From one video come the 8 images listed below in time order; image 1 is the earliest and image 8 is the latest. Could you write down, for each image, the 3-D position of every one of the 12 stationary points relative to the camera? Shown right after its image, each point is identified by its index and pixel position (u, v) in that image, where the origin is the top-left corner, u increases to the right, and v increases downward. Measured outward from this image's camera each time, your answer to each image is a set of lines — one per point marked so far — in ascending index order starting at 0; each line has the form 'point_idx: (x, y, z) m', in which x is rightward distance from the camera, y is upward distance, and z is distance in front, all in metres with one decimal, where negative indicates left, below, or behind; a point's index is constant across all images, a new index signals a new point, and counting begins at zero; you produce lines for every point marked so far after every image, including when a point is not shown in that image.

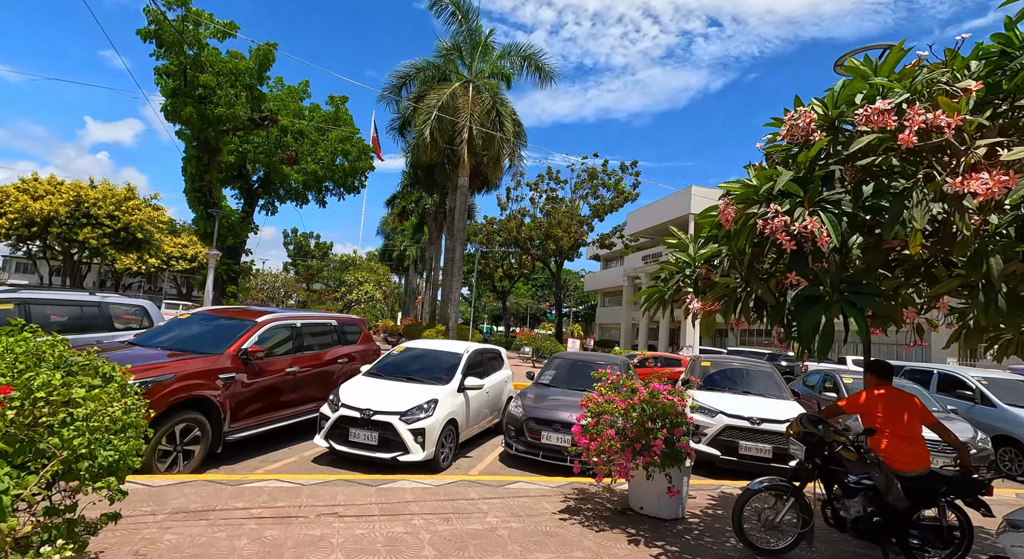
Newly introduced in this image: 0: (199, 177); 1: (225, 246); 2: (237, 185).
0: (-8.7, +2.8, +14.9) m
1: (-8.9, +1.1, +16.8) m
2: (-8.7, +2.9, +17.0) m
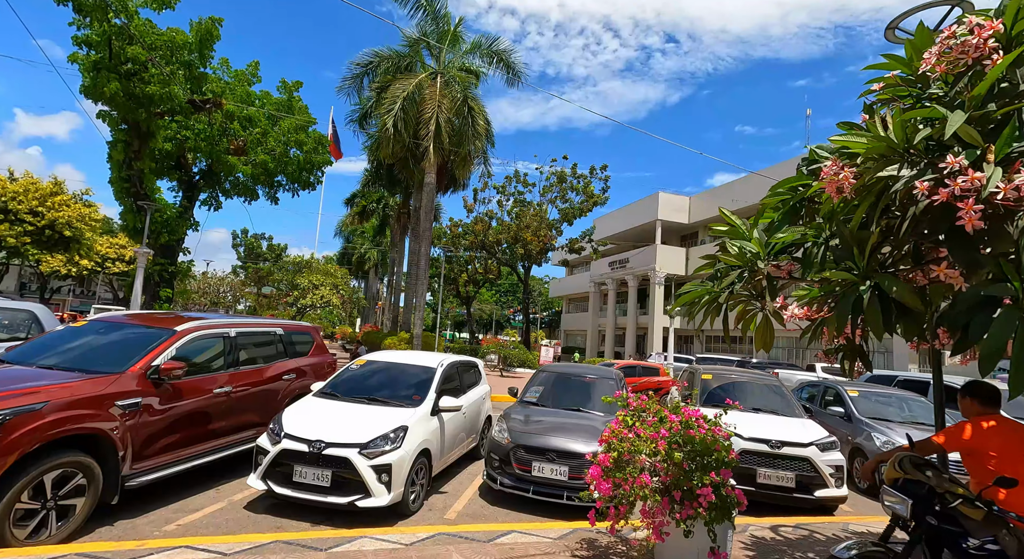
0: (-9.4, +2.7, +13.2) m
1: (-9.8, +1.1, +15.0) m
2: (-9.6, +2.9, +15.3) m
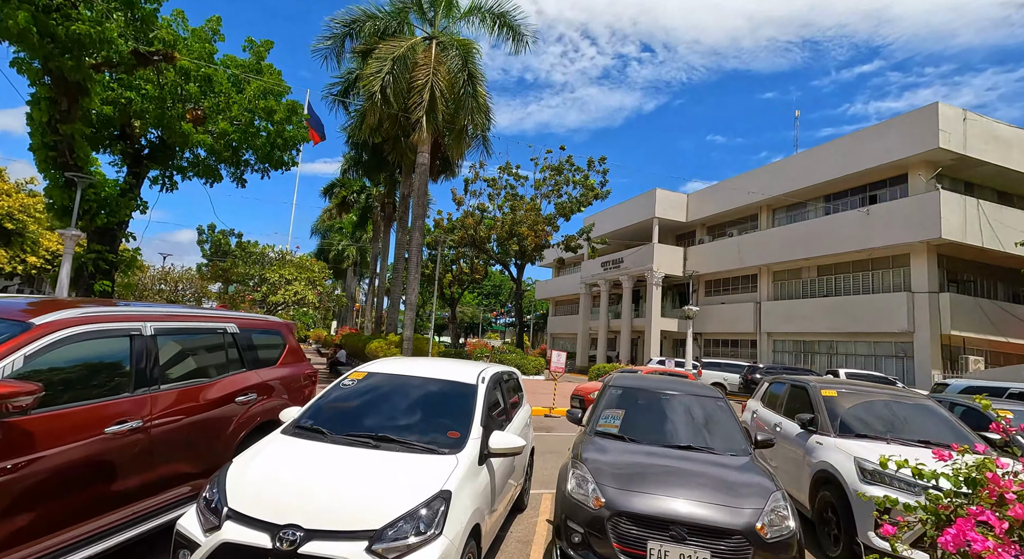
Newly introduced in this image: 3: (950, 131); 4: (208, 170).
0: (-9.1, +2.9, +10.7) m
1: (-9.6, +1.3, +12.5) m
2: (-9.4, +3.1, +12.8) m
3: (+16.7, +5.7, +21.0) m
4: (-8.6, +3.1, +15.3) m
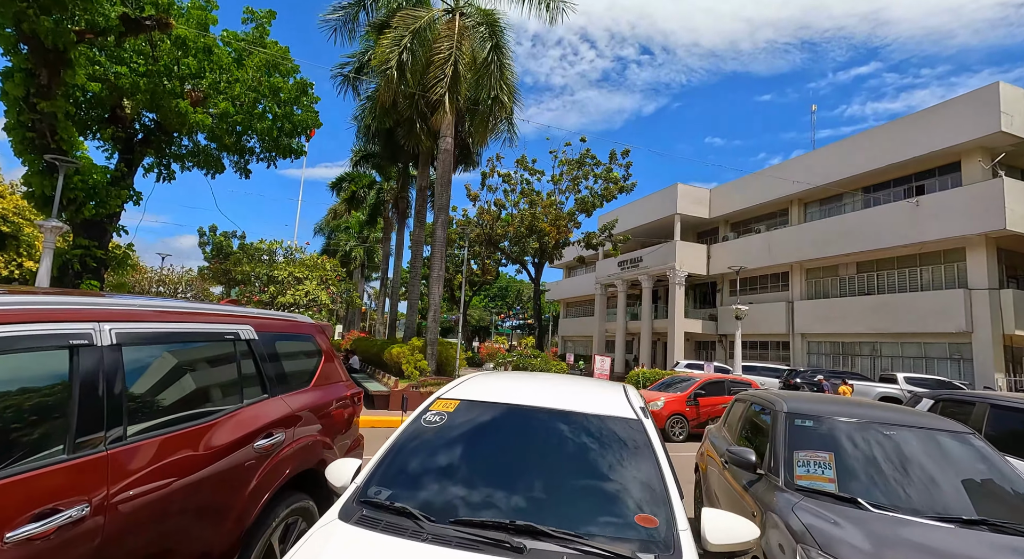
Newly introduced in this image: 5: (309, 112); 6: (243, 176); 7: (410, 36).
0: (-8.2, +3.0, +9.2) m
1: (-8.7, +1.3, +11.0) m
2: (-8.5, +3.1, +11.4) m
3: (+17.6, +5.8, +19.5) m
4: (-7.8, +3.1, +13.8) m
5: (-5.7, +4.7, +14.9) m
6: (-7.5, +2.9, +15.2) m
7: (-2.3, +5.7, +12.6) m
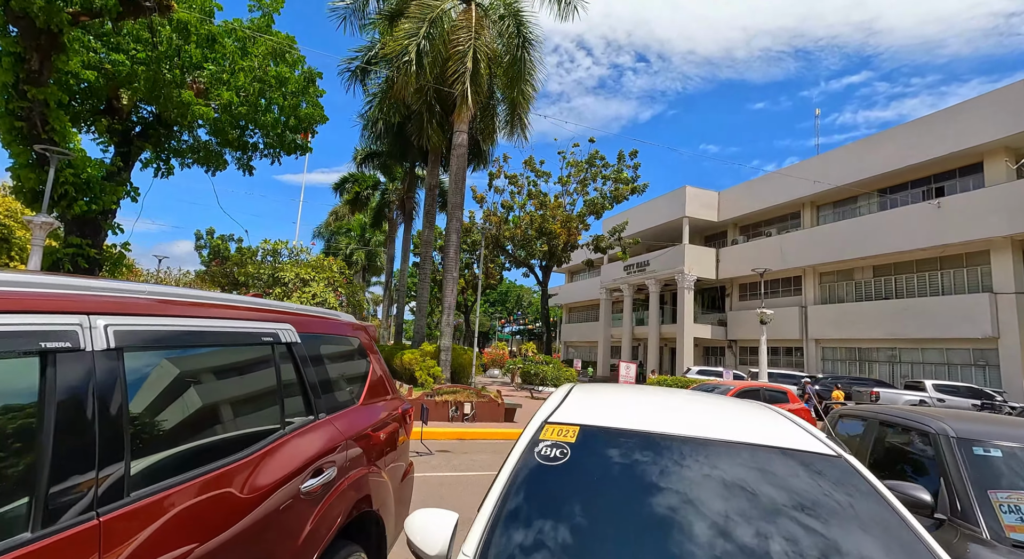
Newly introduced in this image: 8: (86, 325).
0: (-7.8, +3.0, +8.5) m
1: (-8.3, +1.3, +10.3) m
2: (-8.1, +3.0, +10.6) m
3: (+18.0, +5.7, +19.0) m
4: (-7.3, +3.0, +13.1) m
5: (-5.3, +4.6, +14.2) m
6: (-7.1, +2.8, +14.5) m
7: (-1.9, +5.6, +12.0) m
8: (-1.3, -0.2, +1.7) m
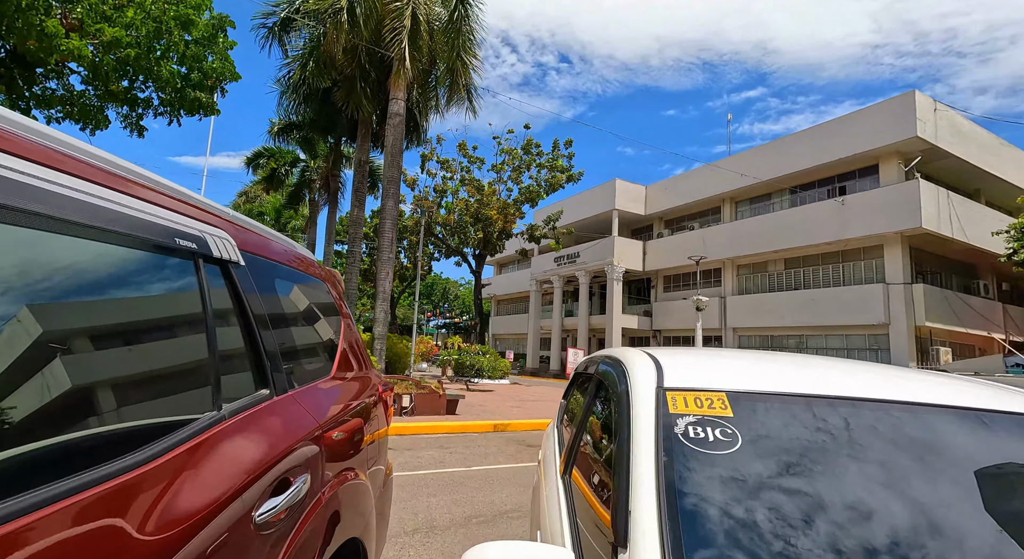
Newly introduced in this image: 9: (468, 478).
0: (-8.4, +3.4, +6.5) m
1: (-9.1, +1.7, +8.2) m
2: (-9.0, +3.4, +8.6) m
3: (+15.6, +6.0, +20.5) m
4: (-8.6, +3.5, +11.2) m
5: (-6.7, +5.1, +12.5) m
6: (-8.5, +3.3, +12.5) m
7: (-3.0, +6.0, +10.8) m
8: (-1.0, +0.1, +0.7) m
9: (-0.5, -2.4, +6.4) m
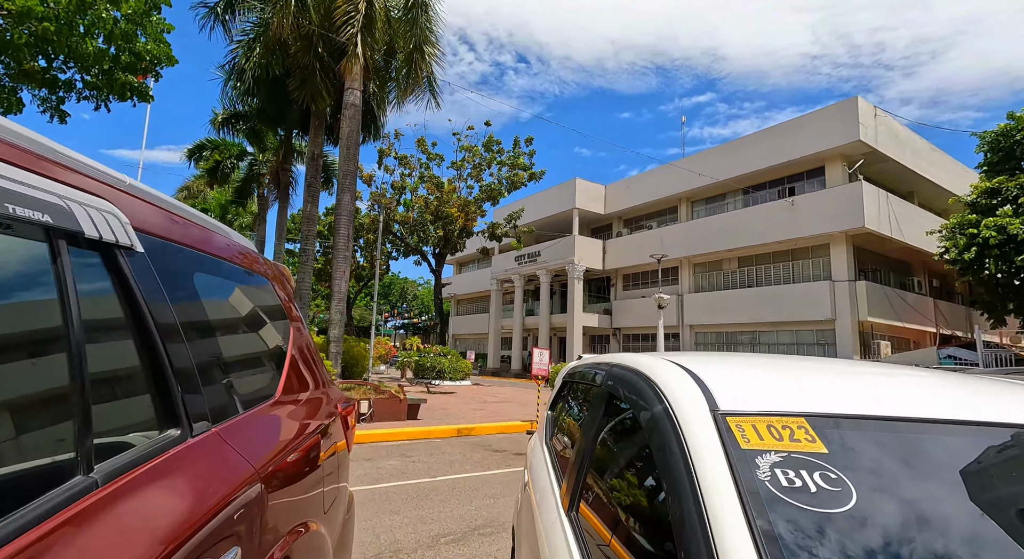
0: (-8.7, +3.3, +5.6) m
1: (-9.6, +1.6, +7.2) m
2: (-9.5, +3.4, +7.6) m
3: (+14.1, +6.2, +21.3) m
4: (-9.3, +3.5, +10.2) m
5: (-7.5, +5.1, +11.6) m
6: (-9.4, +3.3, +11.5) m
7: (-3.8, +6.0, +10.2) m
8: (-1.0, +0.1, +0.3) m
9: (-0.9, -2.3, +6.0) m
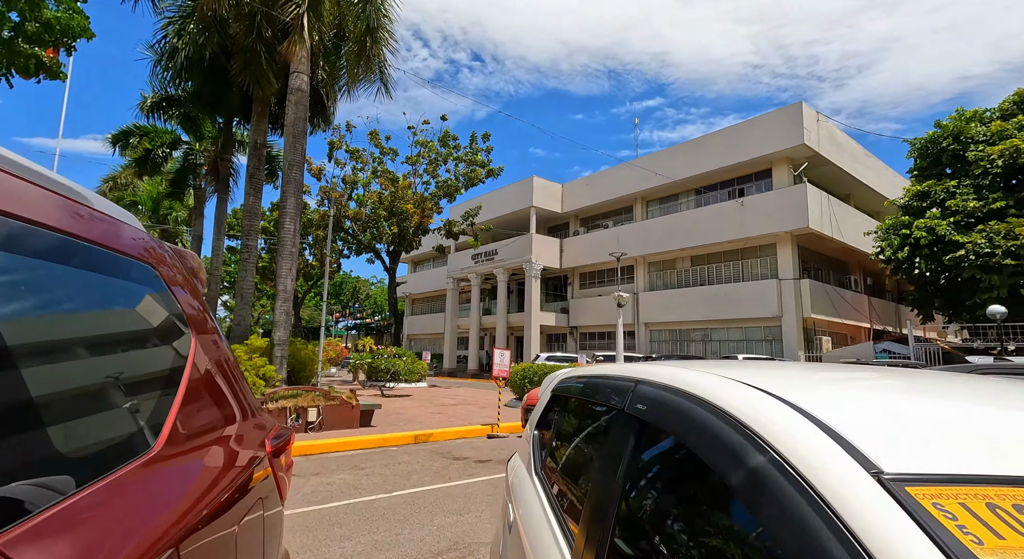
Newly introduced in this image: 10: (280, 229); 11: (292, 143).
0: (-9.1, +3.3, +4.4) m
1: (-10.0, +1.6, +5.9) m
2: (-10.0, +3.4, +6.3) m
3: (+12.4, +6.2, +22.0) m
4: (-10.0, +3.5, +8.9) m
5: (-8.3, +5.1, +10.5) m
6: (-10.2, +3.3, +10.3) m
7: (-4.5, +6.0, +9.4) m
8: (-0.9, +0.1, -0.2) m
9: (-1.3, -2.3, +5.5) m
10: (-4.7, +1.0, +11.0) m
11: (-4.4, +2.8, +11.0) m
